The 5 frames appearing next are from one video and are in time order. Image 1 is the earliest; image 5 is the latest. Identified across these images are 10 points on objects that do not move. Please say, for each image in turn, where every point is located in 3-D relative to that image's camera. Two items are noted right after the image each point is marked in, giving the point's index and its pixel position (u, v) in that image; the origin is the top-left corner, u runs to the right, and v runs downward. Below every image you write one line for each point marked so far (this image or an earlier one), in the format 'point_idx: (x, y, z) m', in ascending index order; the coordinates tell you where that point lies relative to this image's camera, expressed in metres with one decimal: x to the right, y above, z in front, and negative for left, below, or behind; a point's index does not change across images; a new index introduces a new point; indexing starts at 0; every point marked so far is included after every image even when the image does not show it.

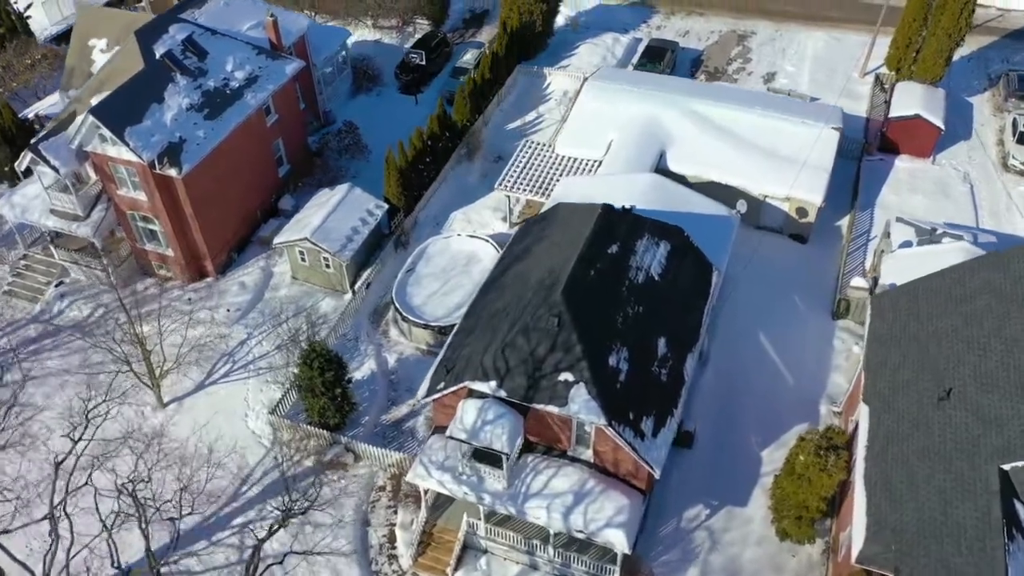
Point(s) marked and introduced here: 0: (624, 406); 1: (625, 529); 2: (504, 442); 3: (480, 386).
0: (+2.8, -2.9, +19.5) m
1: (+2.8, -5.9, +19.5) m
2: (-0.2, -3.7, +19.1) m
3: (-0.8, -2.4, +19.7) m
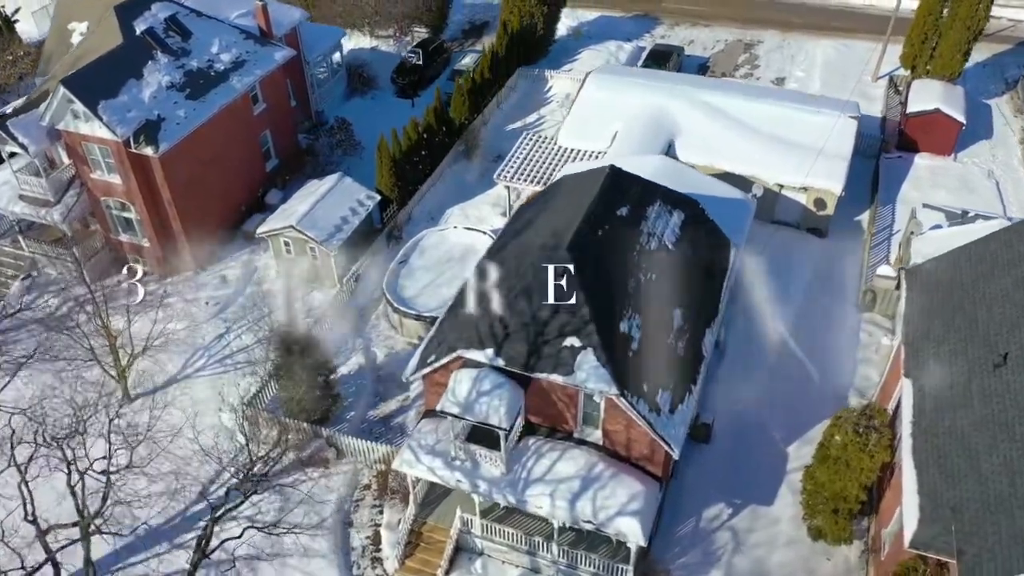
0: (+2.8, -1.9, +17.3) m
1: (+2.8, -5.0, +17.1) m
2: (-0.2, -2.7, +16.8) m
3: (-0.8, -1.5, +17.5) m
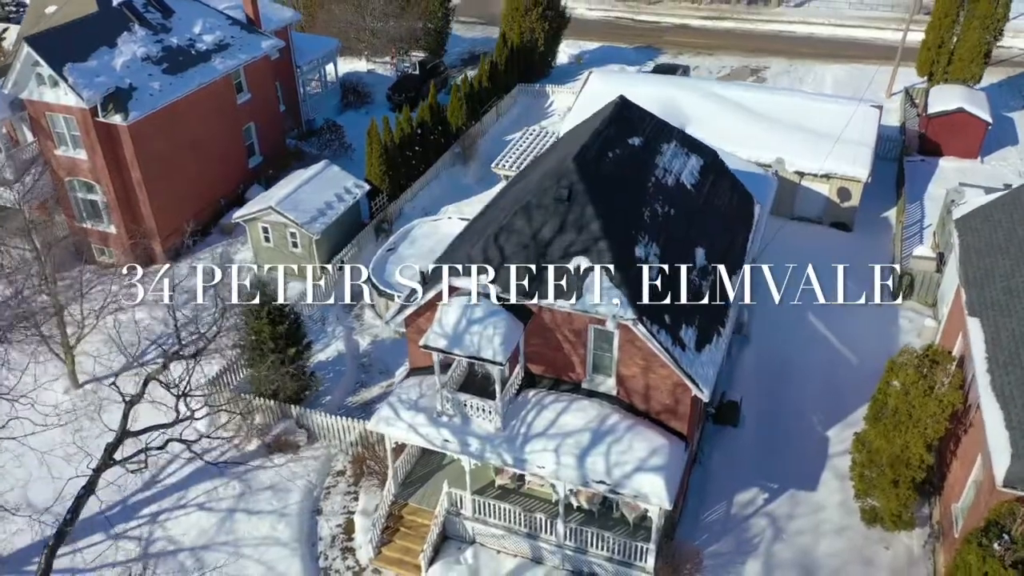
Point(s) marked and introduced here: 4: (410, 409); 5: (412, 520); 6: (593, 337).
0: (+2.7, -0.3, +14.6) m
1: (+2.7, -3.3, +14.1) m
2: (-0.3, -1.1, +14.0) m
3: (-0.8, +0.1, +14.9) m
4: (-2.0, -2.4, +15.7) m
5: (-2.1, -4.9, +16.8) m
6: (+1.5, -0.9, +15.0) m
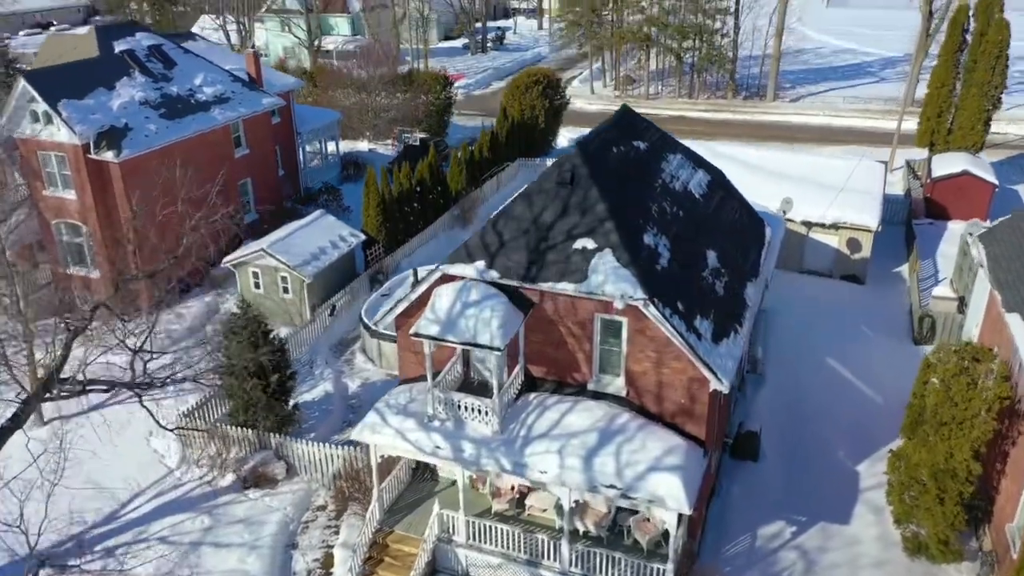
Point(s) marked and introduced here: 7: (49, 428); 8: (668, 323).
0: (+2.7, -0.1, +13.4) m
1: (+2.7, -2.9, +12.5) m
2: (-0.3, -0.7, +12.8) m
3: (-0.9, +0.3, +13.8) m
4: (-2.1, -2.3, +14.3) m
5: (-2.1, -4.9, +14.9) m
6: (+1.5, -0.7, +13.8) m
7: (-11.6, -3.5, +19.9) m
8: (+2.5, -0.5, +12.8) m
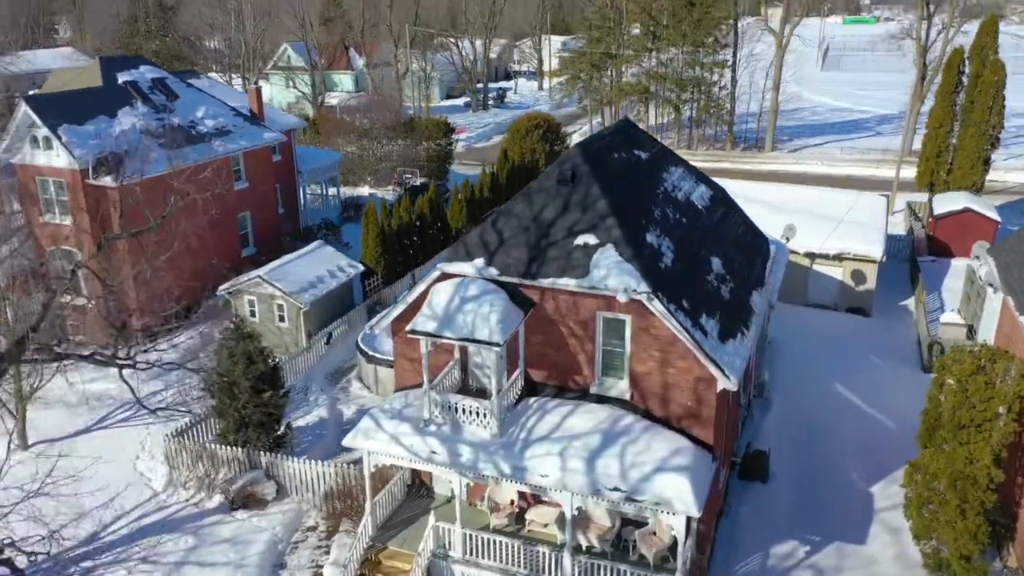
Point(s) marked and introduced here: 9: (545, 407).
0: (+2.7, 0.0, +13.1) m
1: (+2.7, -2.8, +11.9) m
2: (-0.3, -0.6, +12.4) m
3: (-0.9, +0.3, +13.5) m
4: (-2.1, -2.3, +13.7) m
5: (-2.2, -5.0, +14.2) m
6: (+1.5, -0.7, +13.4) m
7: (-11.6, -3.9, +19.2) m
8: (+2.5, -0.4, +12.3) m
9: (+0.6, -2.0, +13.4) m
